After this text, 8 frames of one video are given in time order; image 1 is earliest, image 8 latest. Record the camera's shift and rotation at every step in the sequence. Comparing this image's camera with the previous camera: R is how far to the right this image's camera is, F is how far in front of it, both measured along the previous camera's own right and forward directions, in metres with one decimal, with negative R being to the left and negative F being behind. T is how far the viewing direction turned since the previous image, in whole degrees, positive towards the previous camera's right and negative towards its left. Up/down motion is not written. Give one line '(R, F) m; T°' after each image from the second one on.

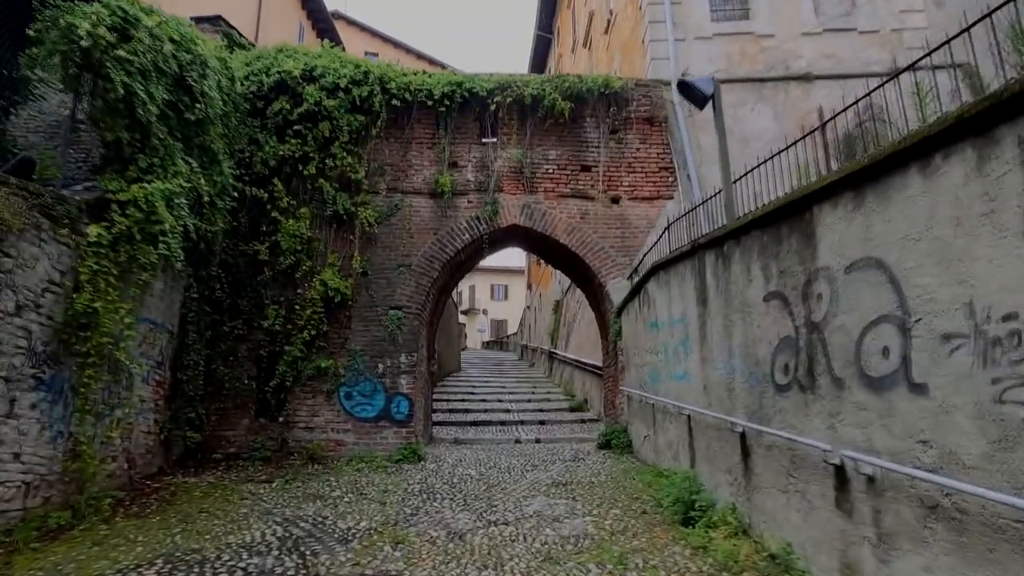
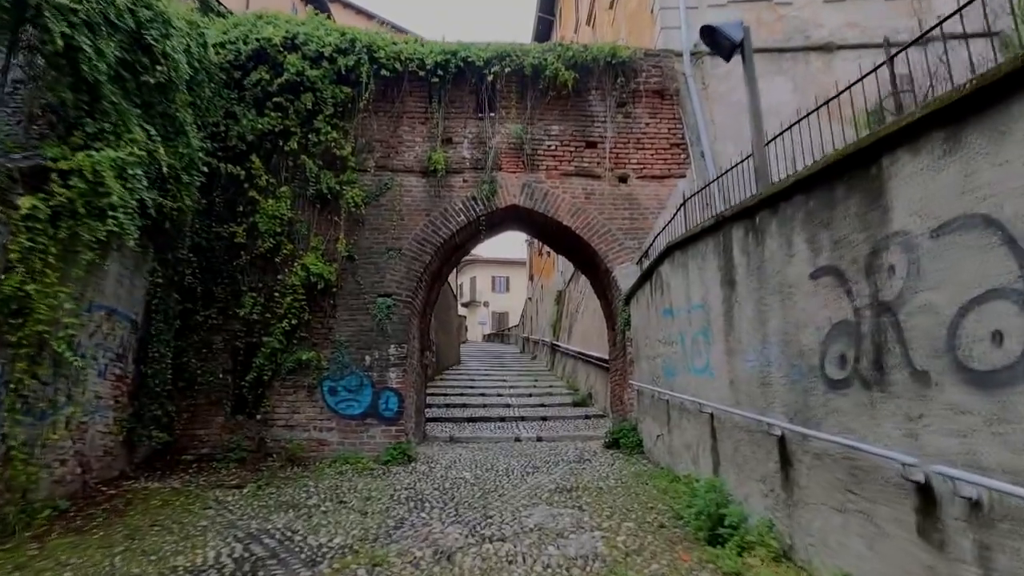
(0.0, +0.7) m; 0°
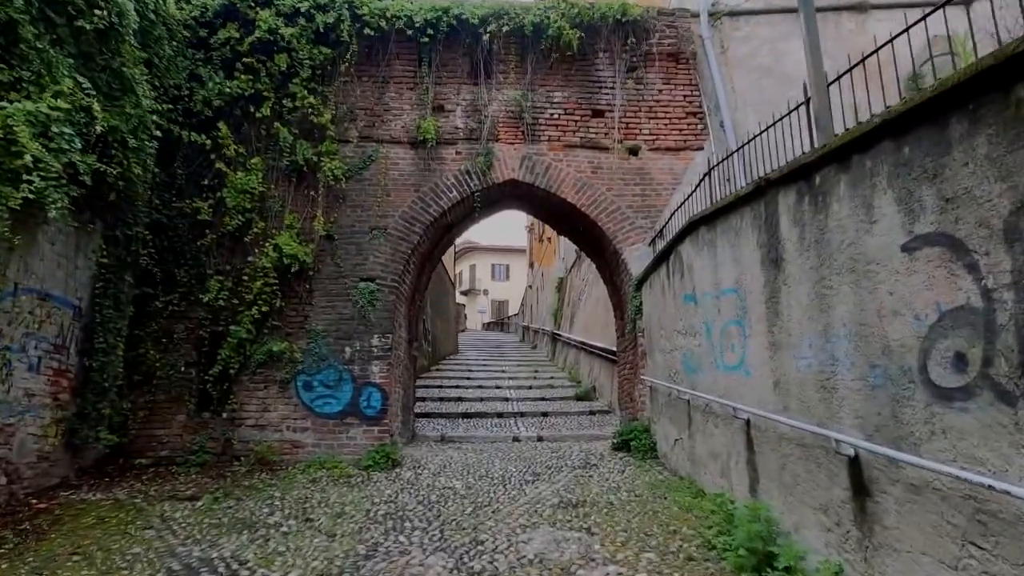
(0.0, +0.8) m; 0°
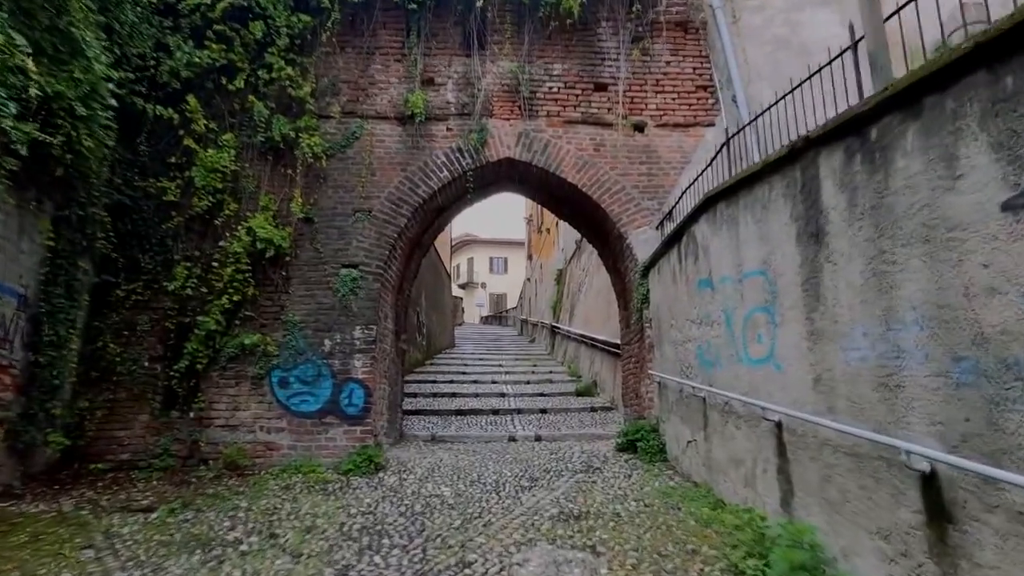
(0.0, +0.5) m; 0°
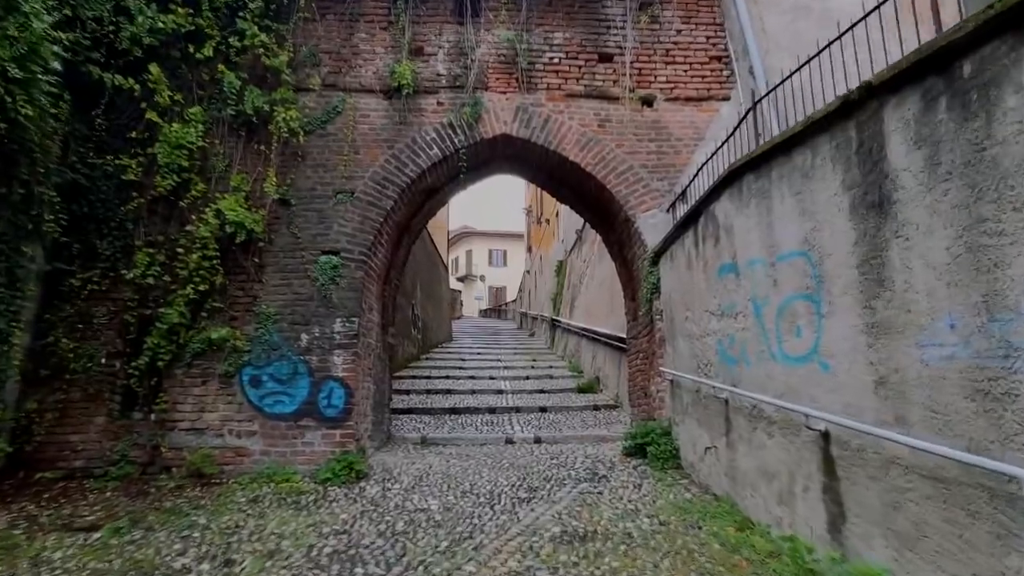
(0.0, +0.6) m; 0°
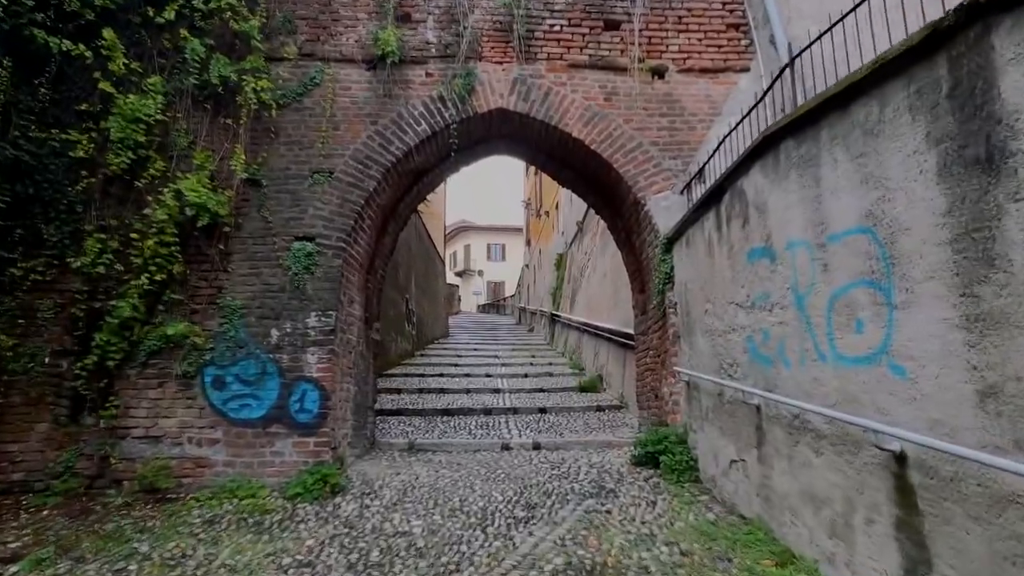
(0.0, +0.6) m; 0°
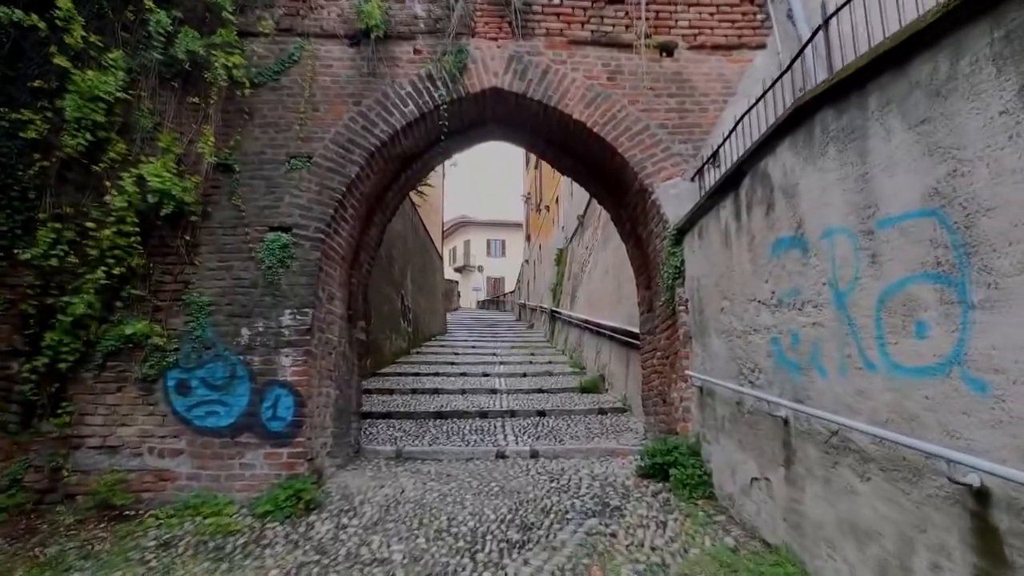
(0.0, +0.4) m; 0°
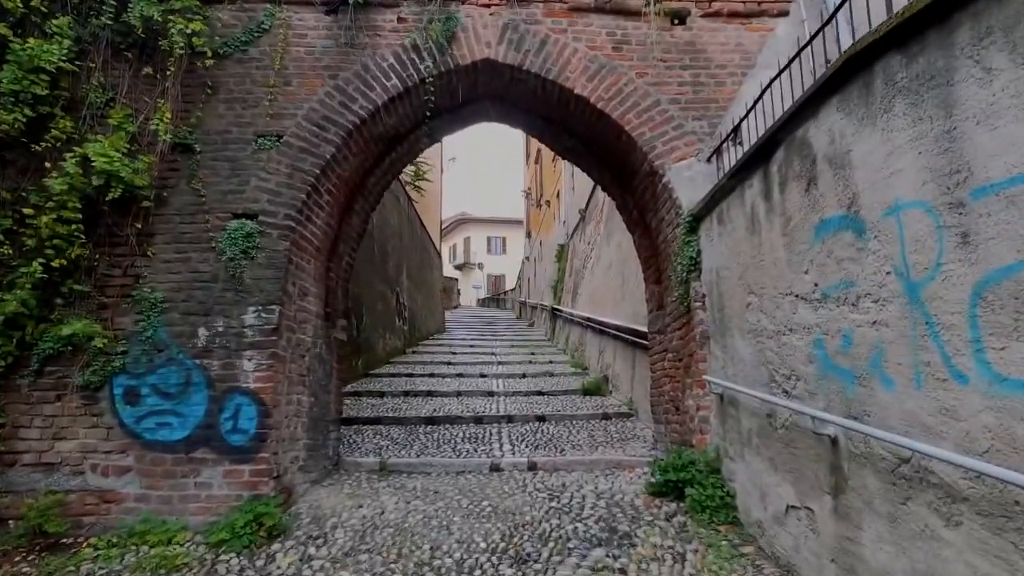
(0.0, +0.5) m; 0°
